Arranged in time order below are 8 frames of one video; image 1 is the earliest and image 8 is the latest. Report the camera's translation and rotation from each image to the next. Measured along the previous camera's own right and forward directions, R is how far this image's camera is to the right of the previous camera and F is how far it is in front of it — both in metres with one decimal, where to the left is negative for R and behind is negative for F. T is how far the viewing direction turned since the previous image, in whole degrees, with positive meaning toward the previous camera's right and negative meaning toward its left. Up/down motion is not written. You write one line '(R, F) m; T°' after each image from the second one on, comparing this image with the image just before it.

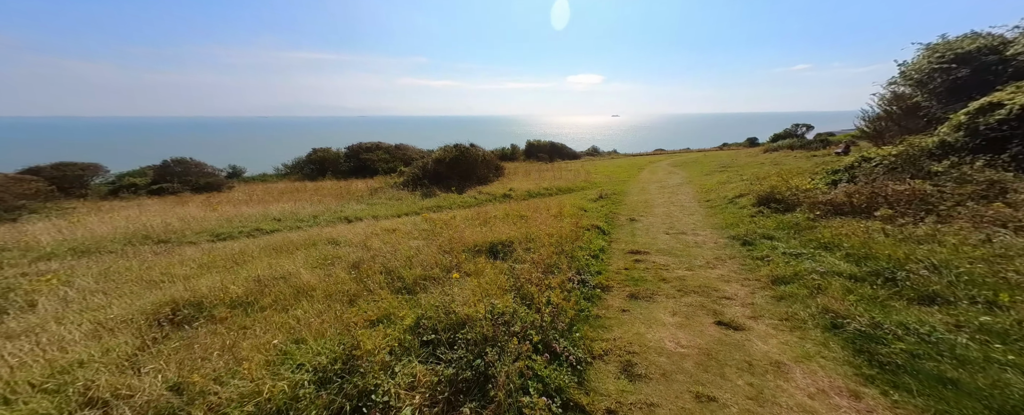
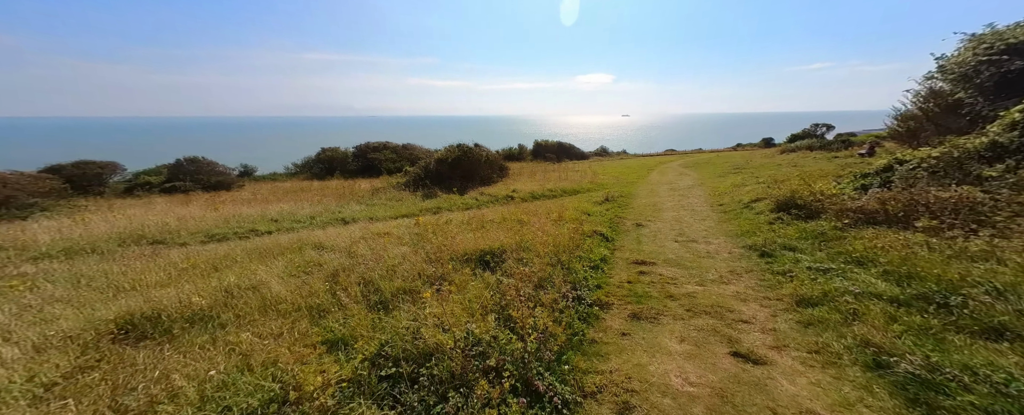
(+0.3, +0.5) m; -2°
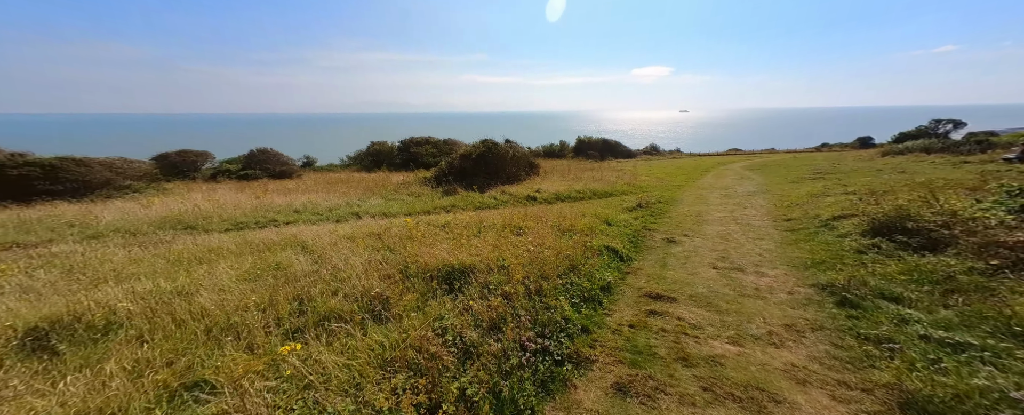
(+1.1, +1.3) m; -9°
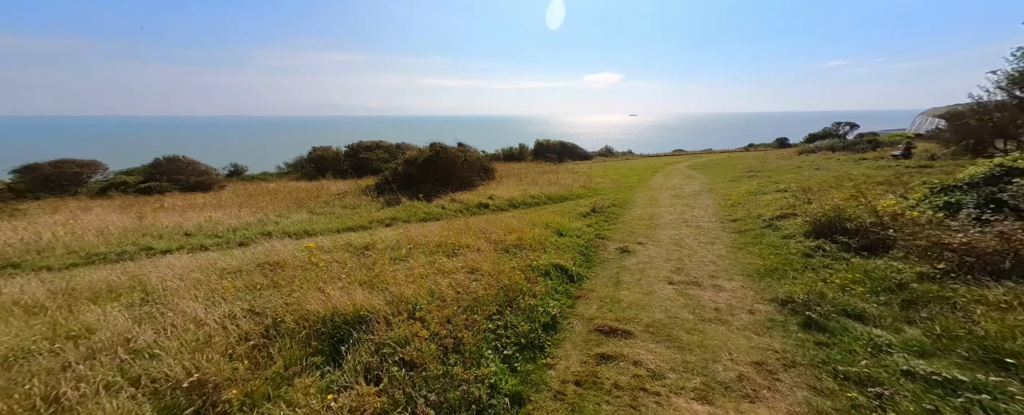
(+0.6, +1.1) m; +7°
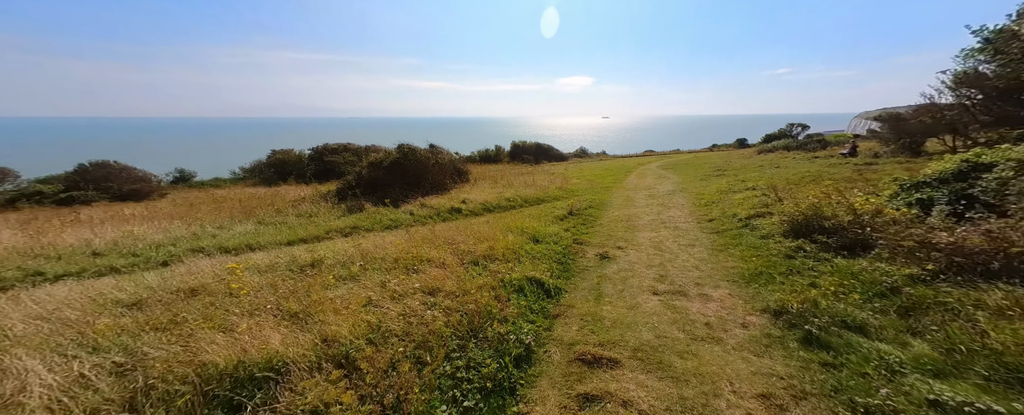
(+0.2, +0.7) m; +4°
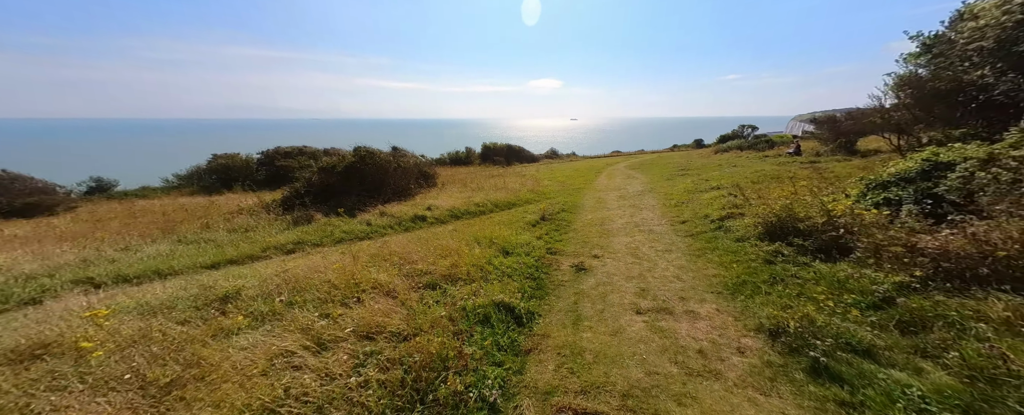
(+0.2, +0.8) m; +5°
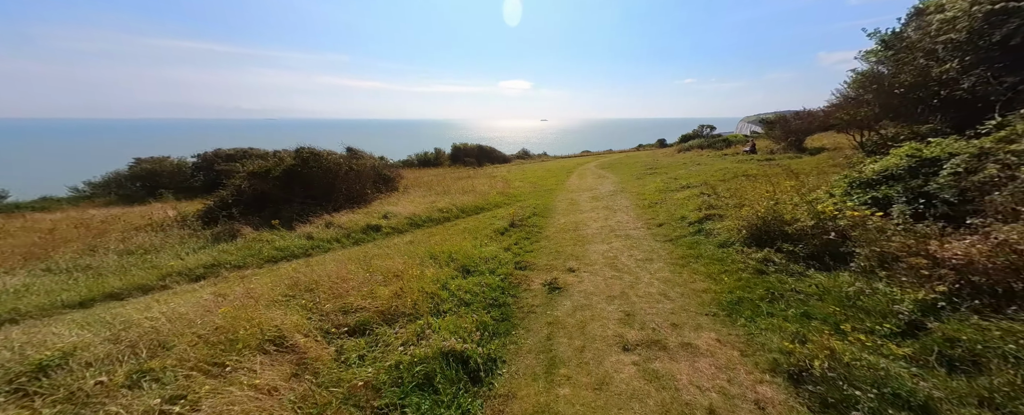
(+0.3, +1.1) m; +5°
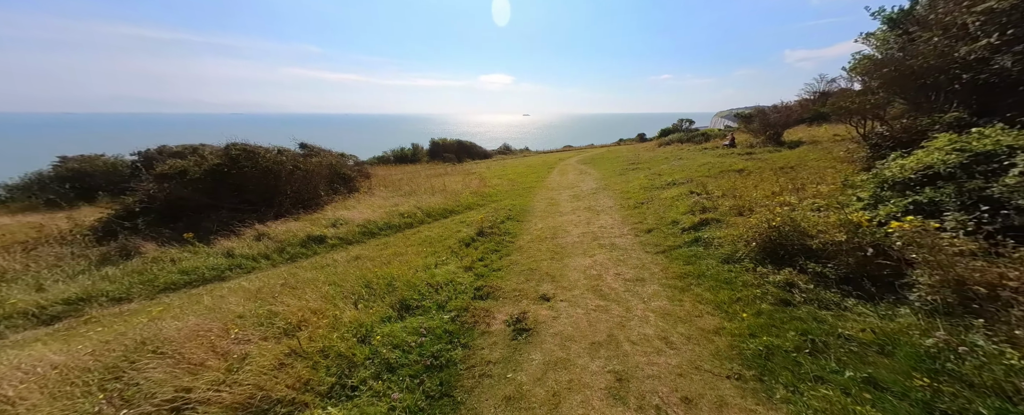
(+0.5, +1.5) m; +3°
